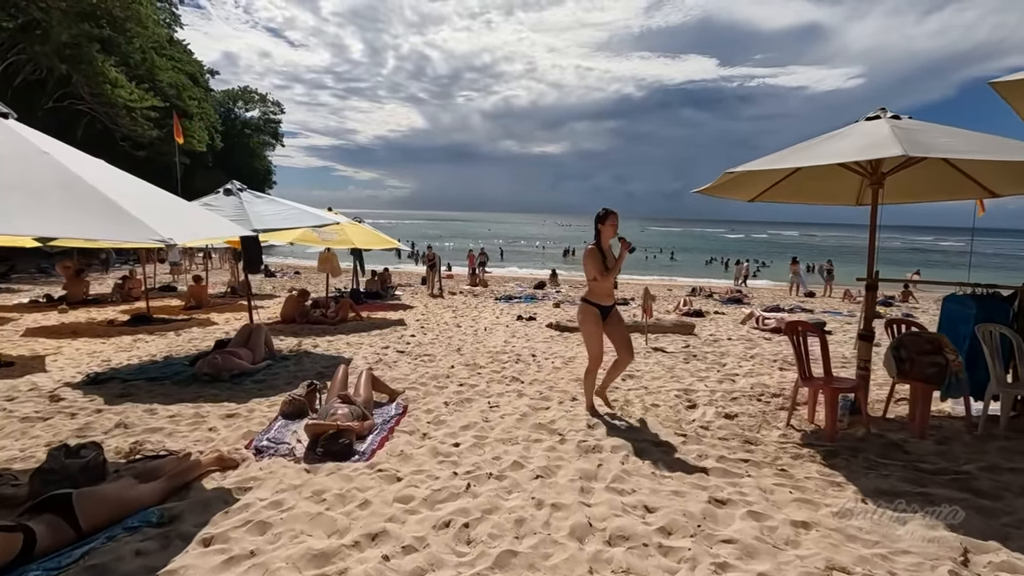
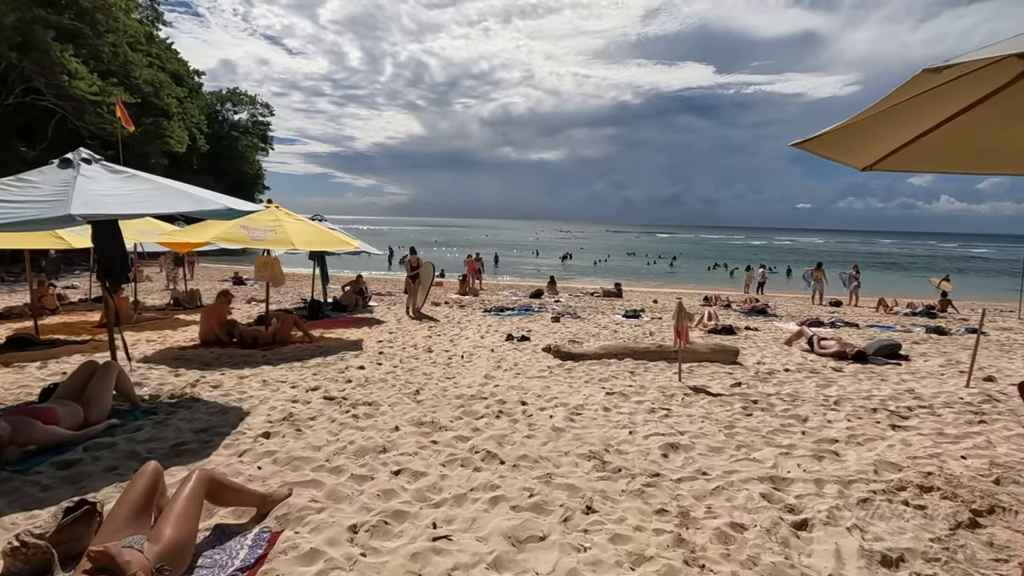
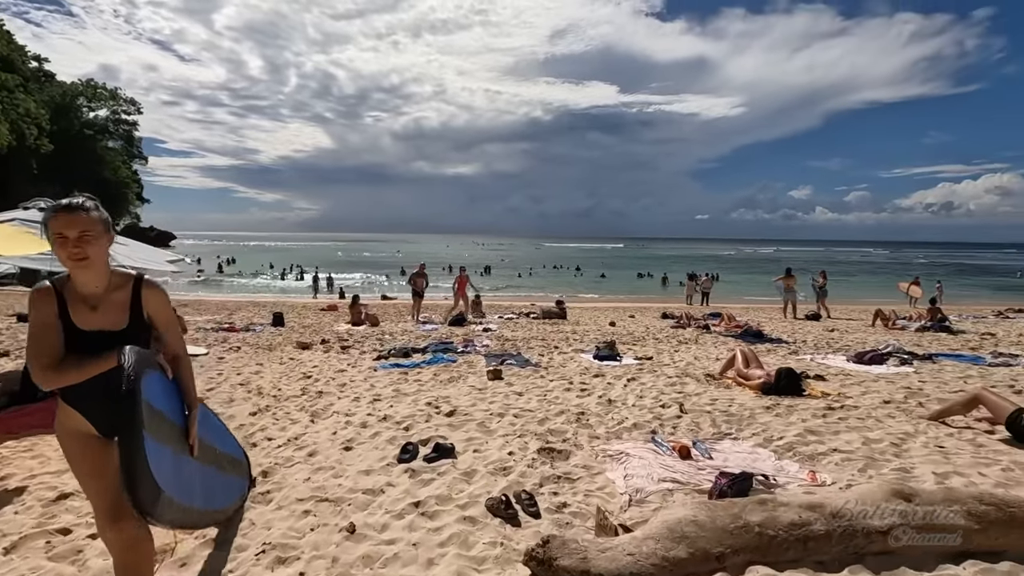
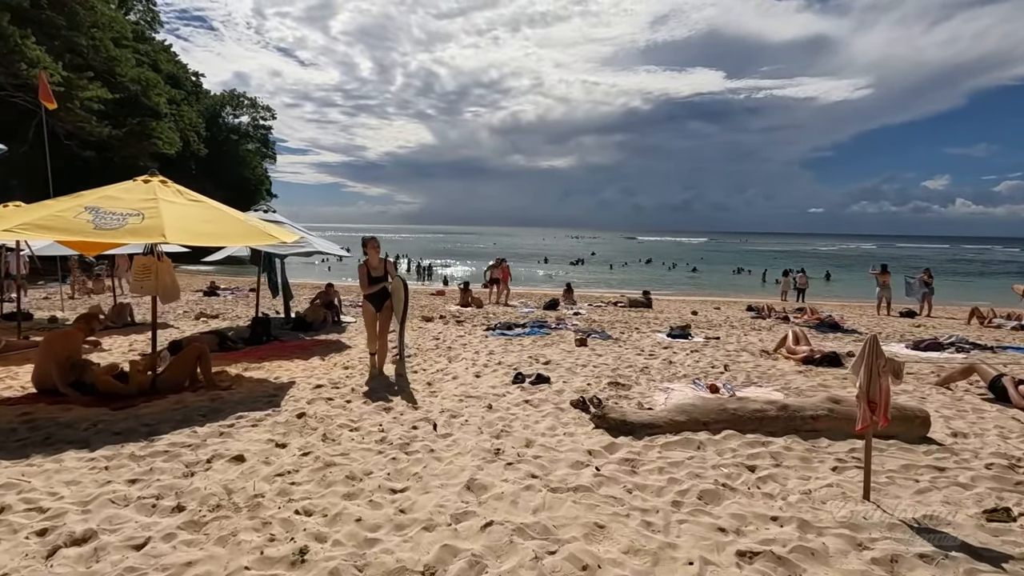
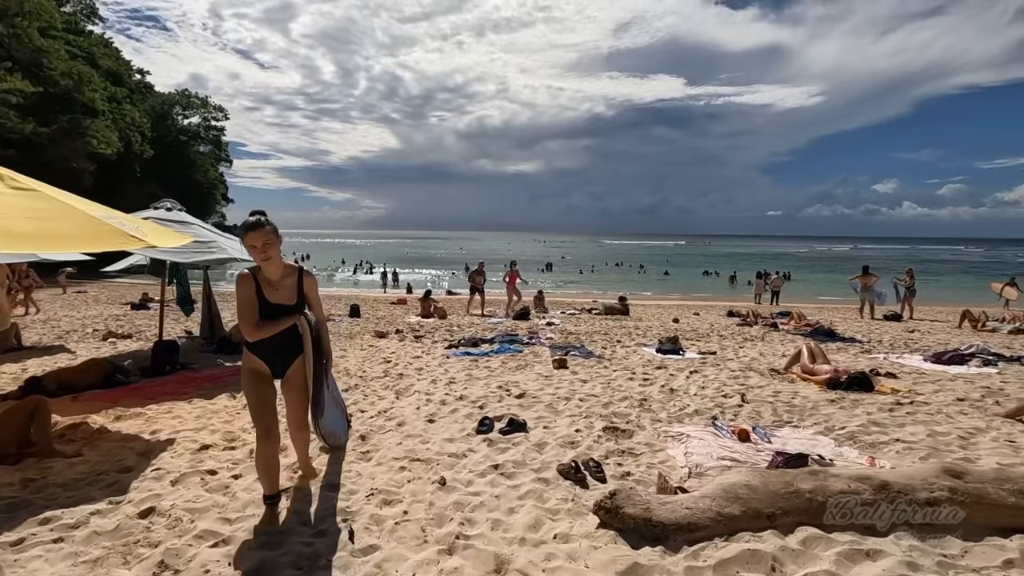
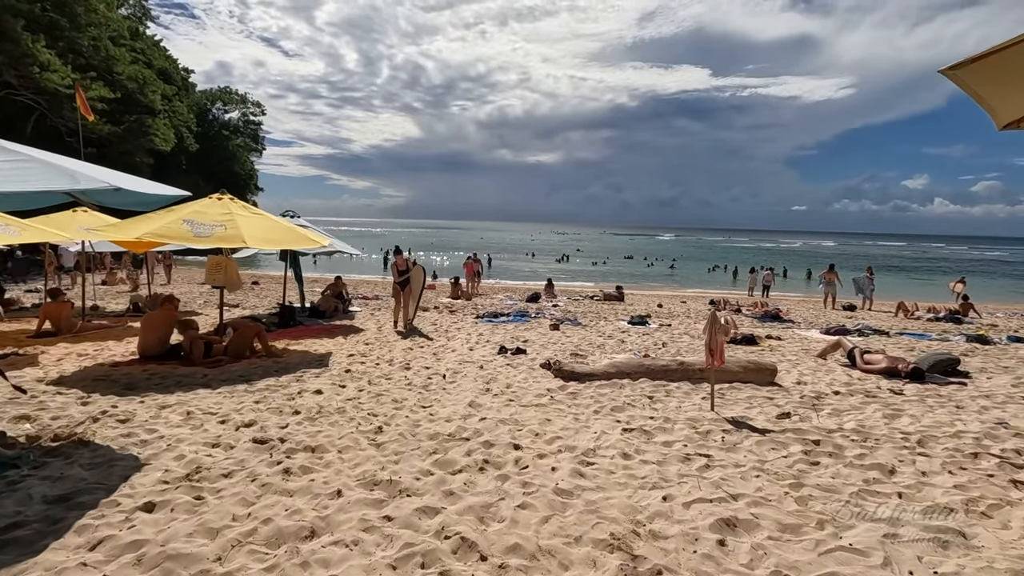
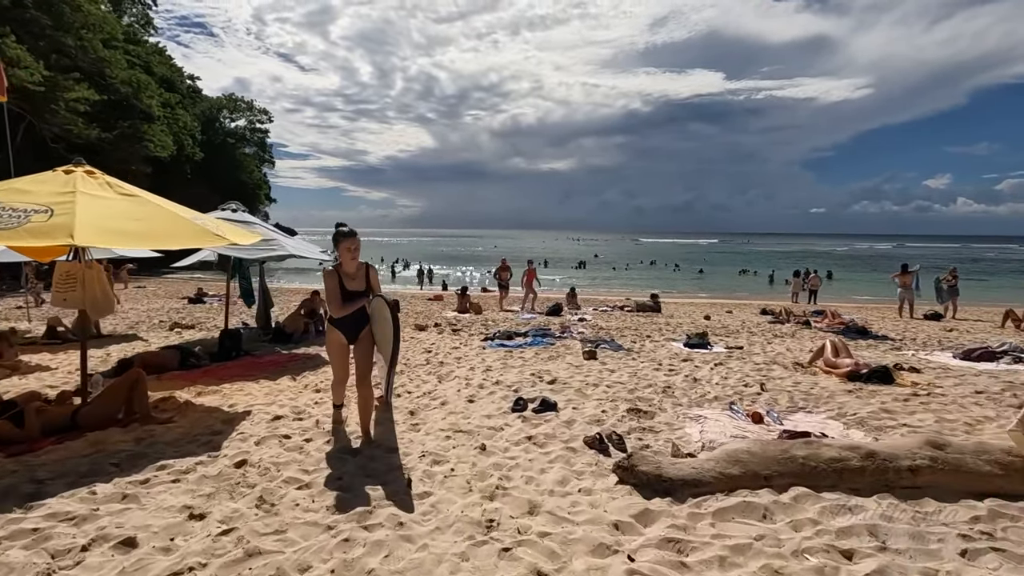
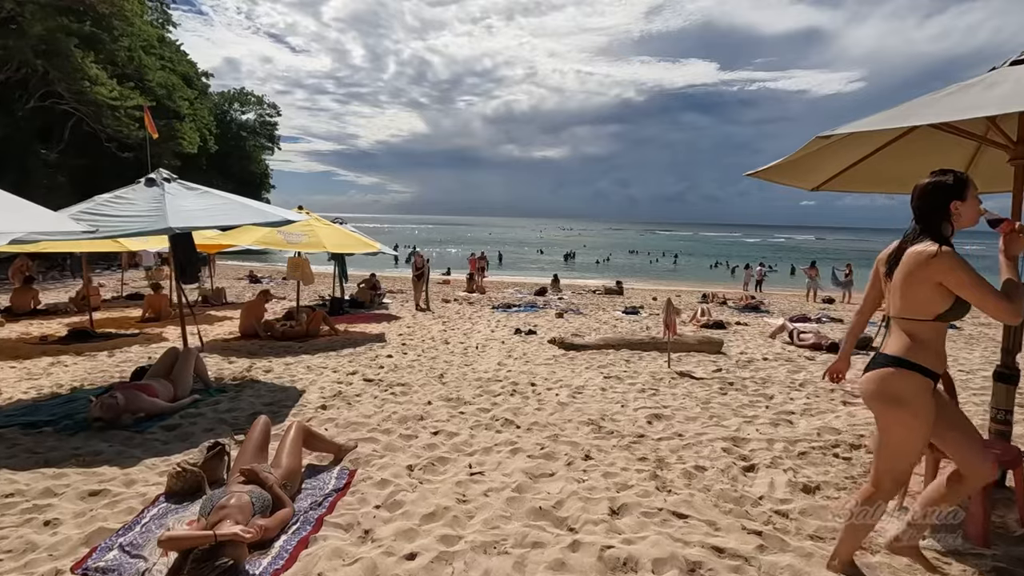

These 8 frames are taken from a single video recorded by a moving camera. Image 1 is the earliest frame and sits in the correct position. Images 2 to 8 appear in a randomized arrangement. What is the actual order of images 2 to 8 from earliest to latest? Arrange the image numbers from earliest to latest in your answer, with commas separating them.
8, 2, 6, 4, 7, 5, 3
